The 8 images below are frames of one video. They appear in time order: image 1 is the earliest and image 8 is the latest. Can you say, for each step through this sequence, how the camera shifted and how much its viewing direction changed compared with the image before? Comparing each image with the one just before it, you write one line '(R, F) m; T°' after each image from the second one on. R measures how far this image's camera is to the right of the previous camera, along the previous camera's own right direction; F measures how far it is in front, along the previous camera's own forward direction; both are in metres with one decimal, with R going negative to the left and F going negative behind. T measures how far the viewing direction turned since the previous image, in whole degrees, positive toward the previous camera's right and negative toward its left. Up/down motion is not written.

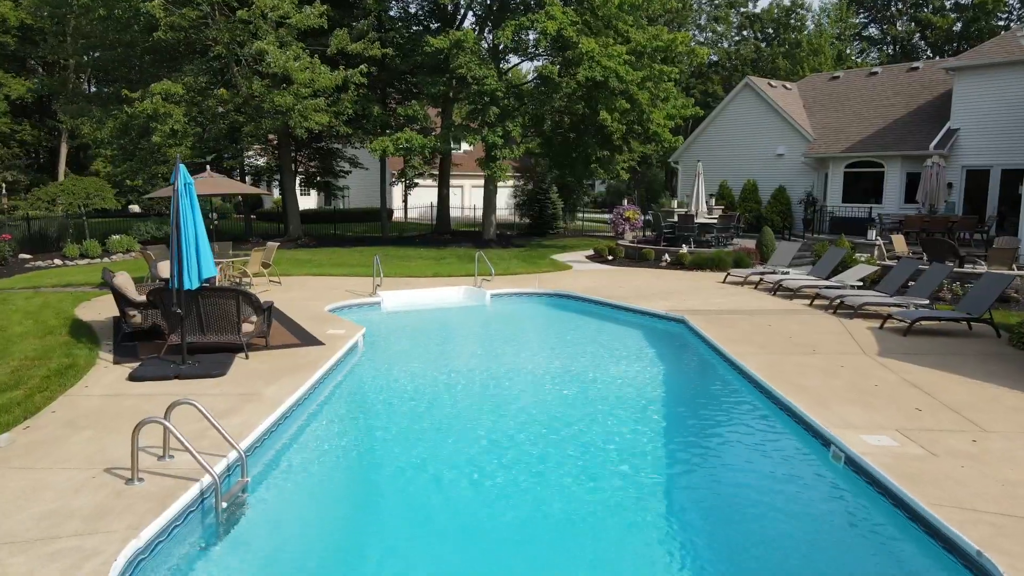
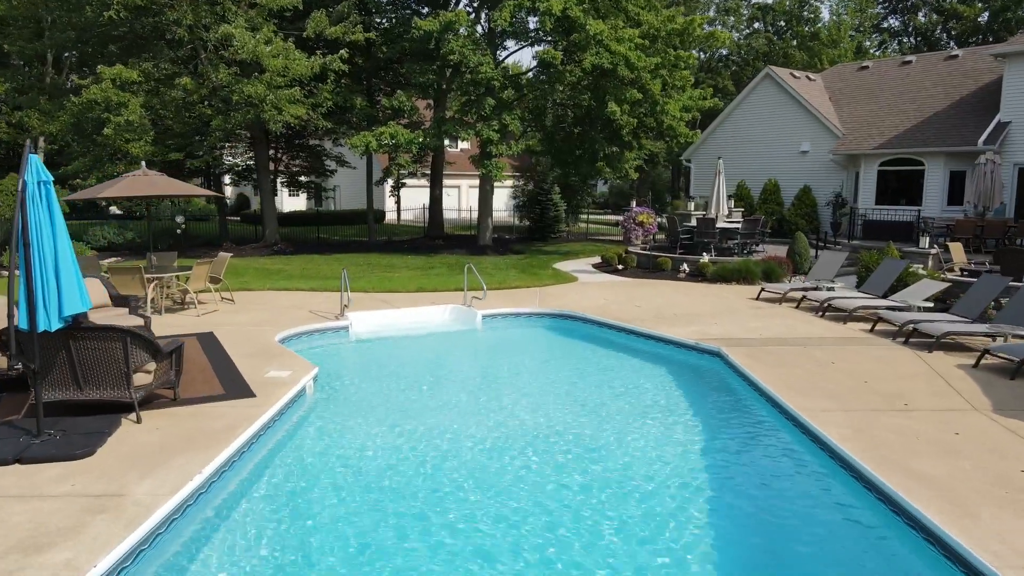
(+0.1, +2.4) m; 0°
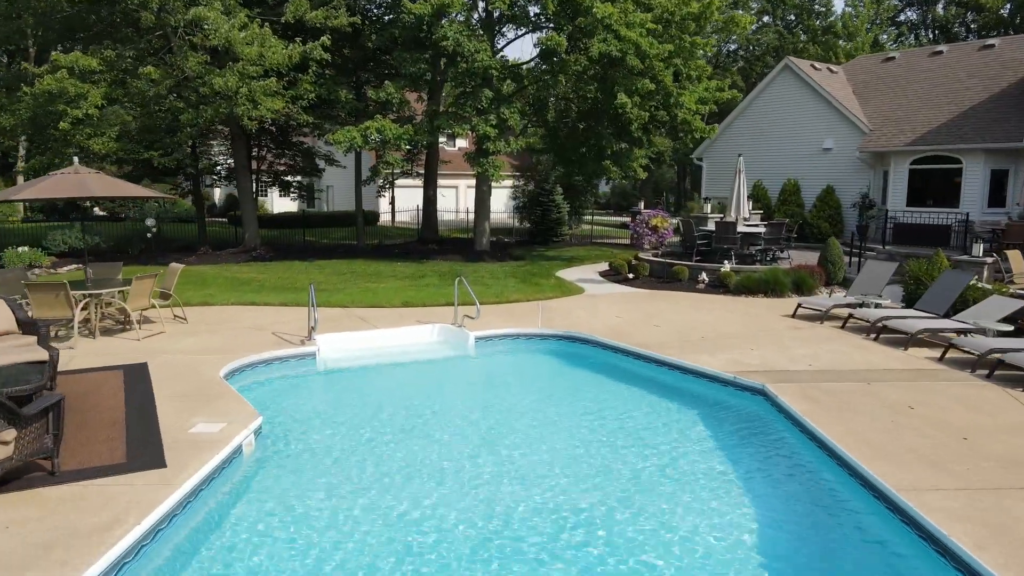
(0.0, +1.8) m; 0°
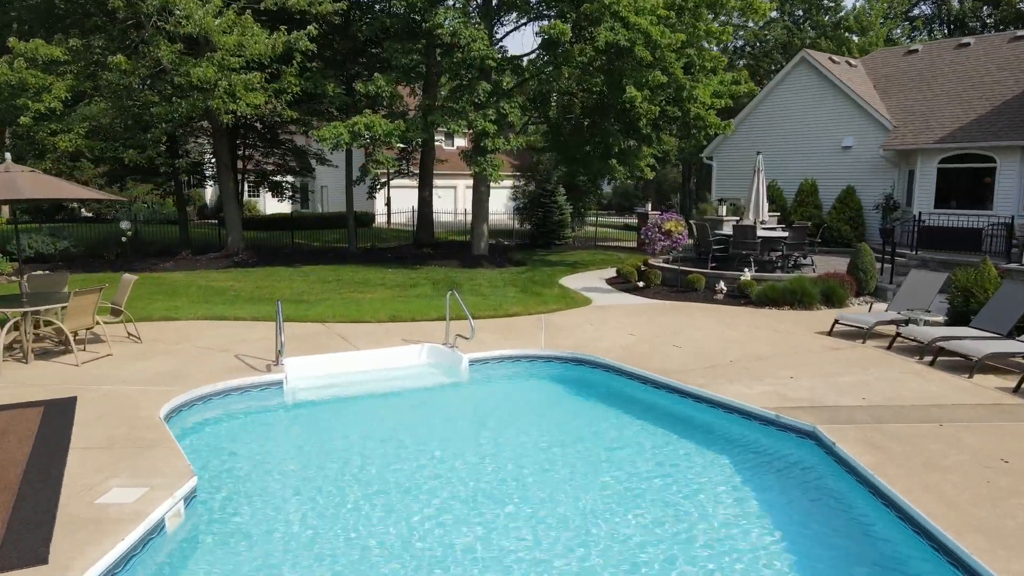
(0.0, +1.4) m; 0°
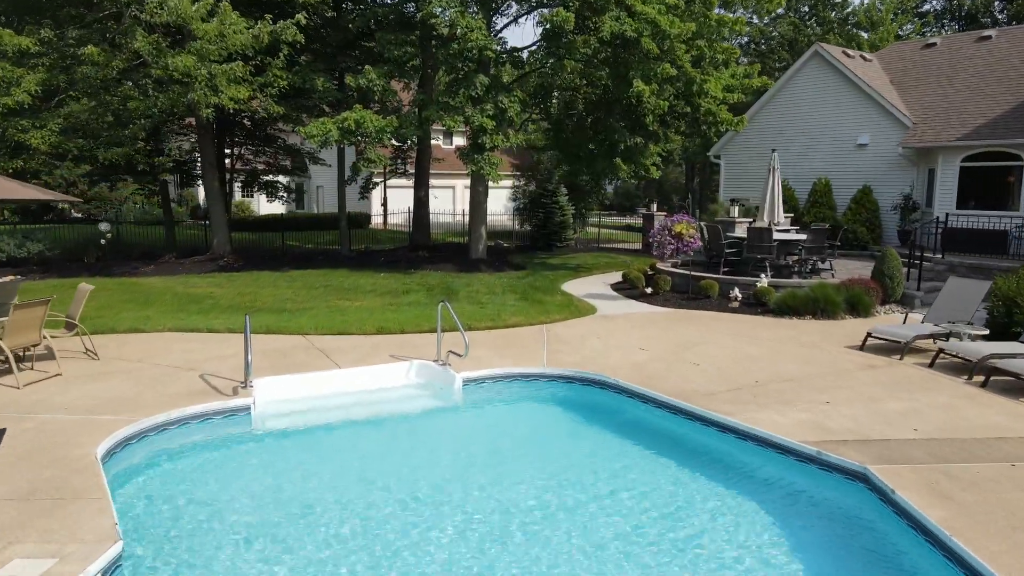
(0.0, +1.0) m; 0°
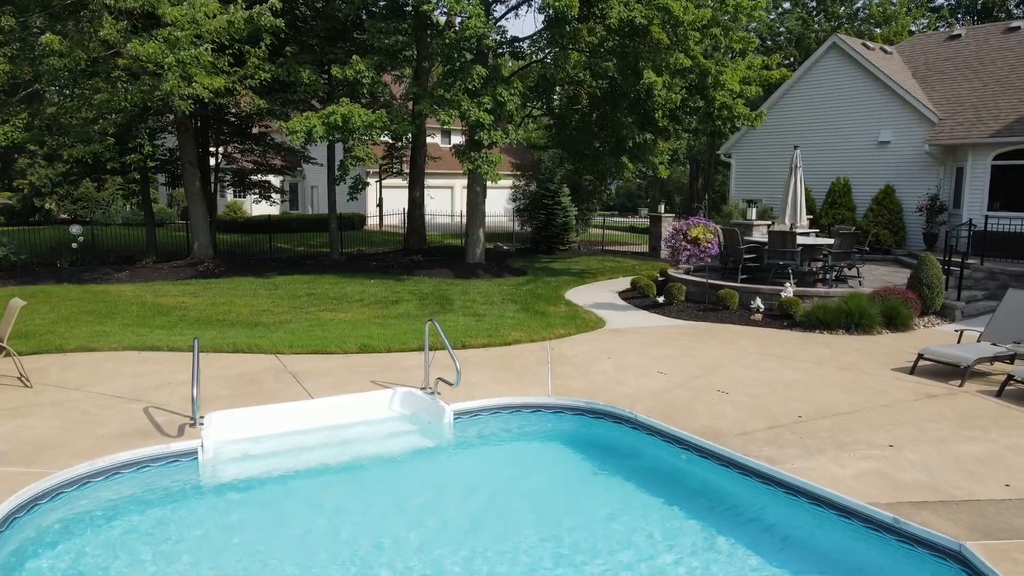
(0.0, +1.2) m; 0°
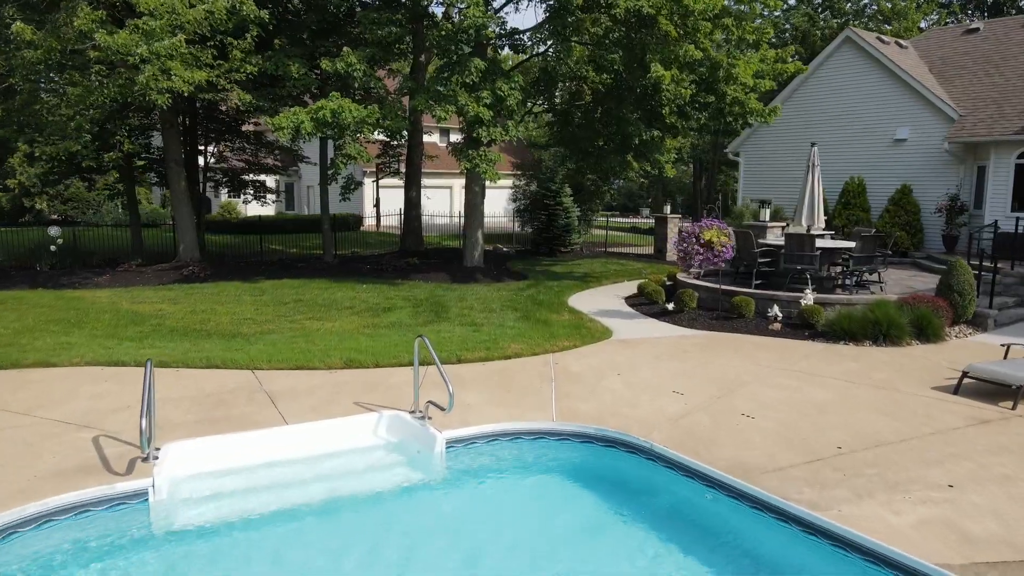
(0.0, +0.8) m; 0°
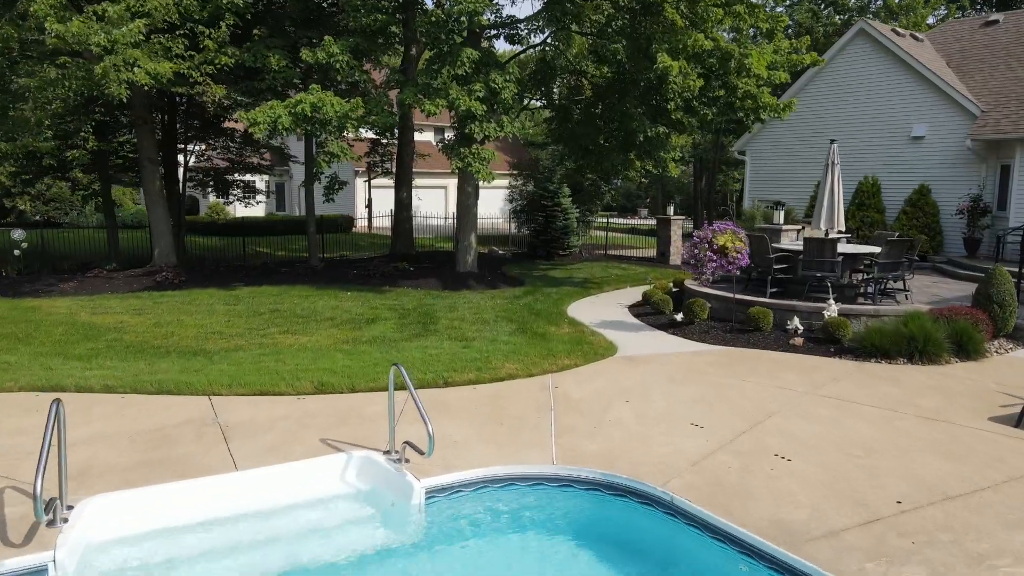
(0.0, +1.0) m; 0°
